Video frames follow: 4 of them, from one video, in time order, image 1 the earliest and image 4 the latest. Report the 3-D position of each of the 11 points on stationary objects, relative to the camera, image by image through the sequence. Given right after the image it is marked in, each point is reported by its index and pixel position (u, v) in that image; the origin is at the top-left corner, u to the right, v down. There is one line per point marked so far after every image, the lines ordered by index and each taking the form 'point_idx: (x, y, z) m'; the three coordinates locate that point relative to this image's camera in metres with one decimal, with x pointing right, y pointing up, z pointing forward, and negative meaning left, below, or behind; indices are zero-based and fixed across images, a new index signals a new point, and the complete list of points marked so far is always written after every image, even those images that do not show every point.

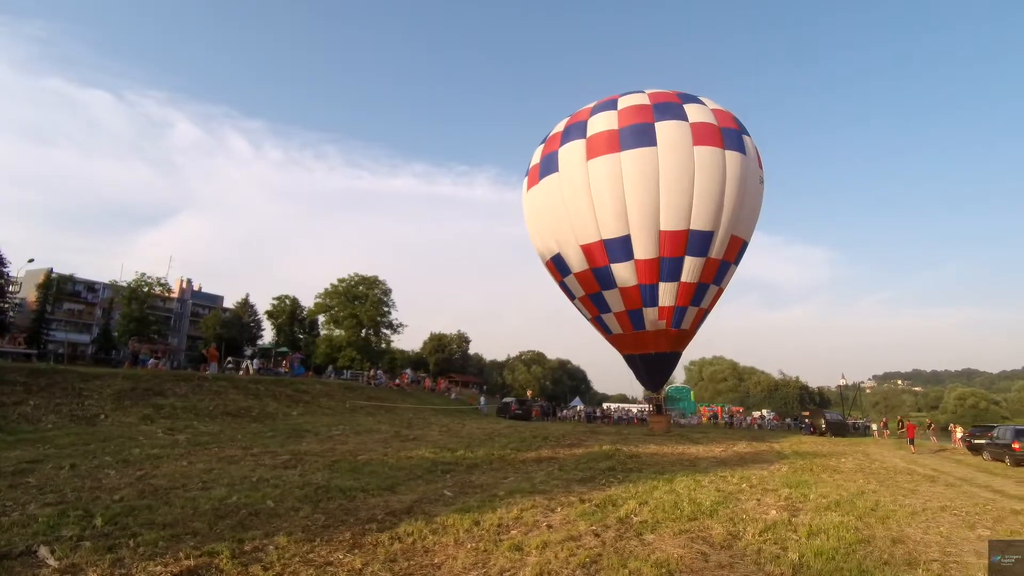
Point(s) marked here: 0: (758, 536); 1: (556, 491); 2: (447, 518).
0: (+2.5, -2.4, +5.9) m
1: (+0.6, -2.8, +8.2) m
2: (-0.7, -2.4, +6.4) m
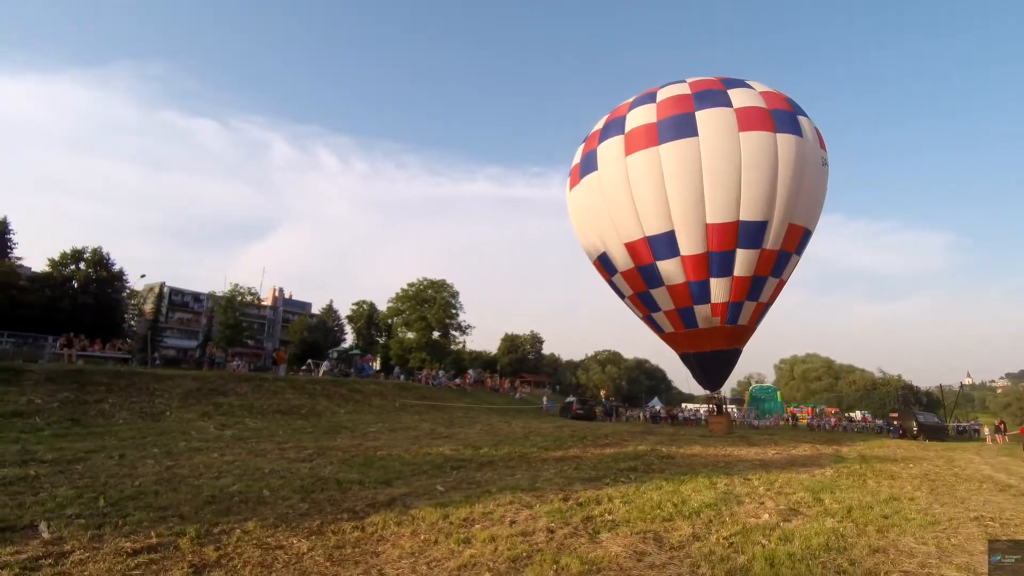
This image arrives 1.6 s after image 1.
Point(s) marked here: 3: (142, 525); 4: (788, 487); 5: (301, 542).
0: (+2.0, -2.4, +5.8) m
1: (+0.5, -2.8, +8.3) m
2: (-1.0, -2.5, +6.7) m
3: (-3.3, -2.1, +5.4) m
4: (+4.3, -3.1, +9.4) m
5: (-1.9, -2.3, +5.3) m
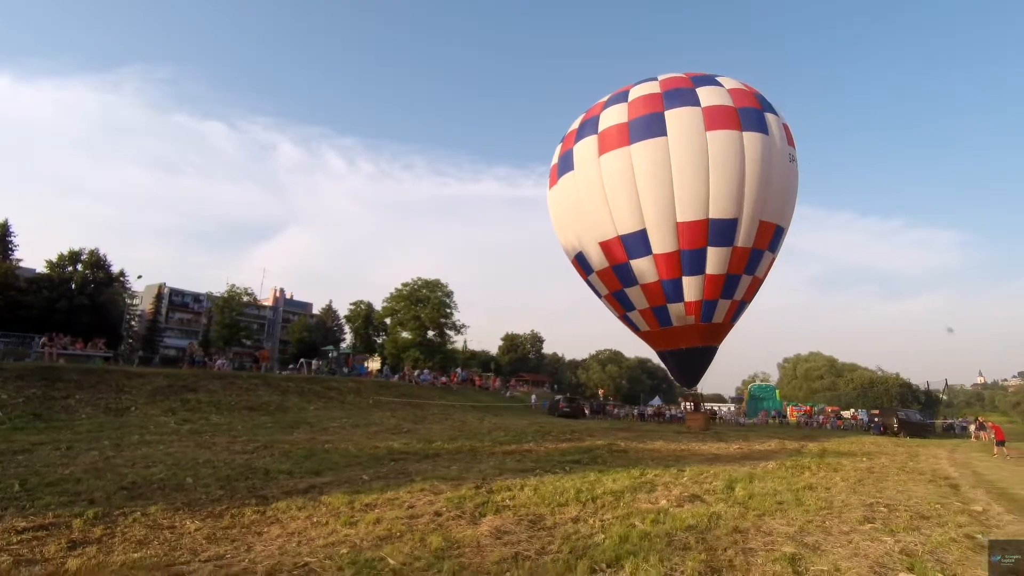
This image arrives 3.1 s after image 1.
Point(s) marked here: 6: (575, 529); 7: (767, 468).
0: (+0.9, -2.4, +6.1) m
1: (-0.6, -2.7, +8.6) m
2: (-2.1, -2.4, +7.0) m
3: (-4.5, -2.1, +5.7) m
4: (+3.3, -3.0, +9.6) m
5: (-3.0, -2.2, +5.7) m
6: (+0.6, -2.3, +5.6) m
7: (+4.9, -3.5, +11.5) m
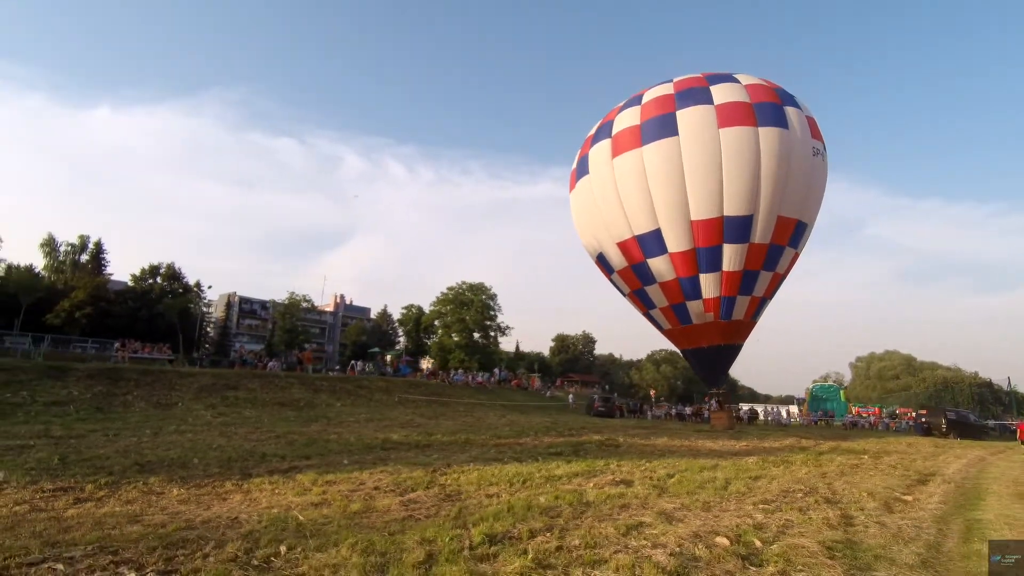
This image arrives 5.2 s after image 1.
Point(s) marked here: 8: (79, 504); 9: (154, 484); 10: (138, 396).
0: (0.0, -2.4, +7.0) m
1: (-1.2, -2.8, +9.7) m
2: (-2.9, -2.6, +8.3) m
3: (-5.4, -2.3, +7.3) m
4: (+2.8, -3.1, +10.3) m
5: (-3.9, -2.4, +7.0) m
6: (-0.3, -2.4, +6.6) m
7: (+4.6, -3.5, +11.9) m
8: (-4.4, -2.2, +6.0) m
9: (-4.3, -2.4, +7.2) m
10: (-9.4, -2.7, +15.0) m
